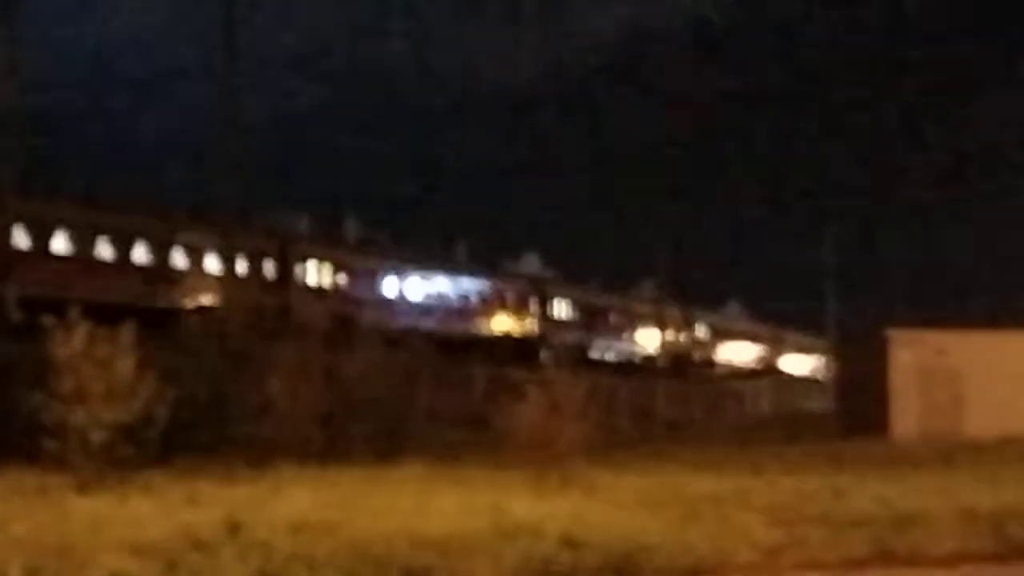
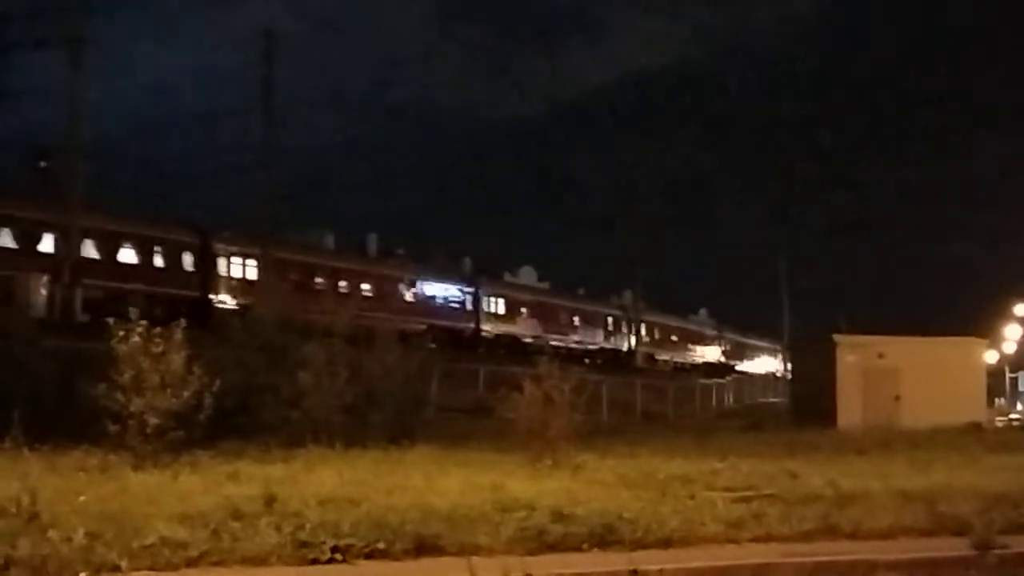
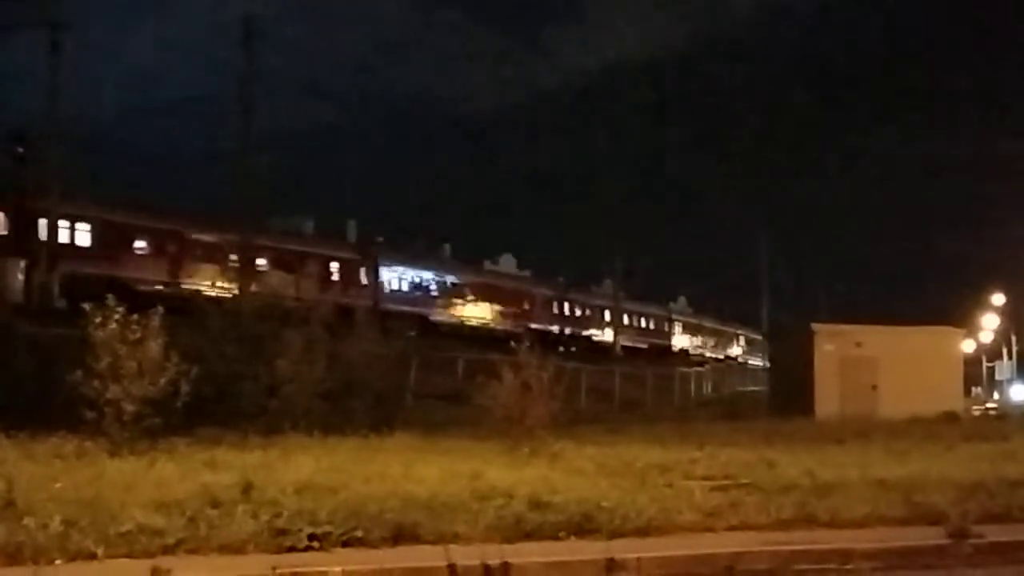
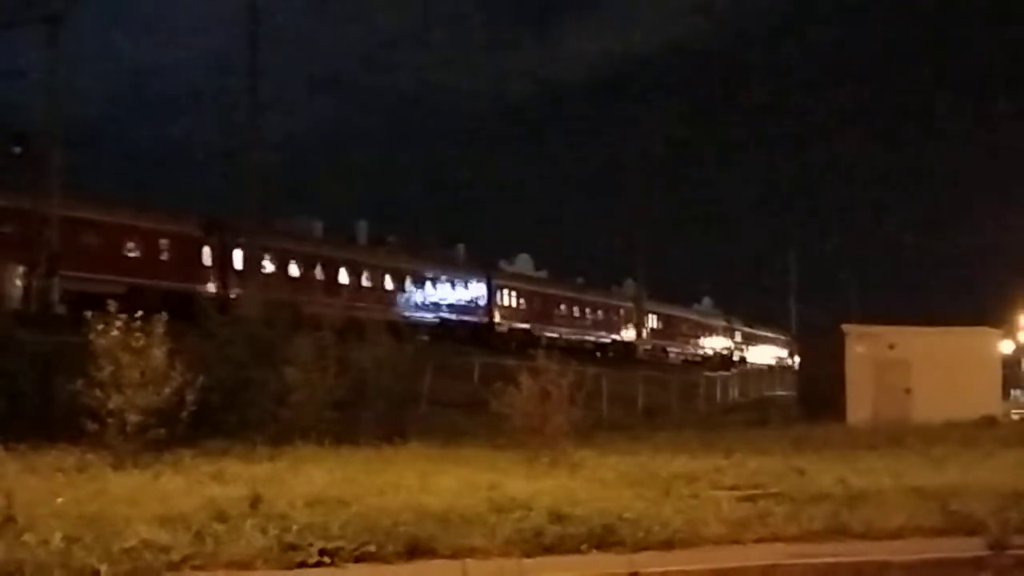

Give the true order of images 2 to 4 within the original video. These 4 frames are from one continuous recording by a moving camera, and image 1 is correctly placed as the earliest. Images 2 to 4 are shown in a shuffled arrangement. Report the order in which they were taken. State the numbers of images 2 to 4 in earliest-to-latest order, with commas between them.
4, 3, 2
